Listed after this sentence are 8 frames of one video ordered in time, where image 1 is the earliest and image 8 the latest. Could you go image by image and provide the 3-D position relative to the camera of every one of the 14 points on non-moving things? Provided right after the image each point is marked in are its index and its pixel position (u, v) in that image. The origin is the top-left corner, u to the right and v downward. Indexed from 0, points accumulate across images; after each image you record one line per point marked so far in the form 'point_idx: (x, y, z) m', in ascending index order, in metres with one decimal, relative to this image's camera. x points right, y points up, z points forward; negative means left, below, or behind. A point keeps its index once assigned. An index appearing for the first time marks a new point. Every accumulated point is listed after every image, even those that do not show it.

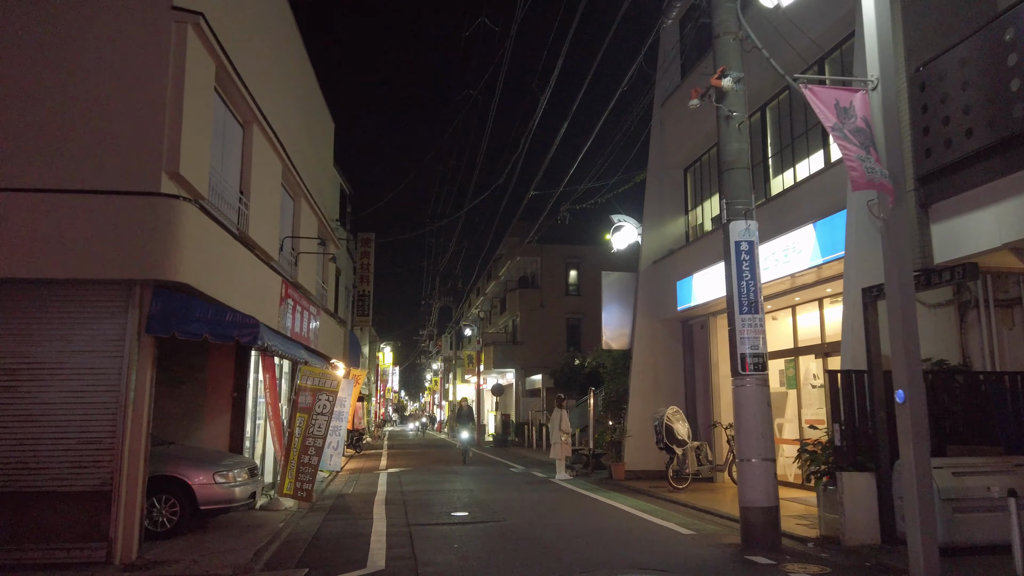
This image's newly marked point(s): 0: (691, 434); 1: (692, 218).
0: (+3.1, -2.5, +13.0) m
1: (+3.8, +1.5, +15.9) m
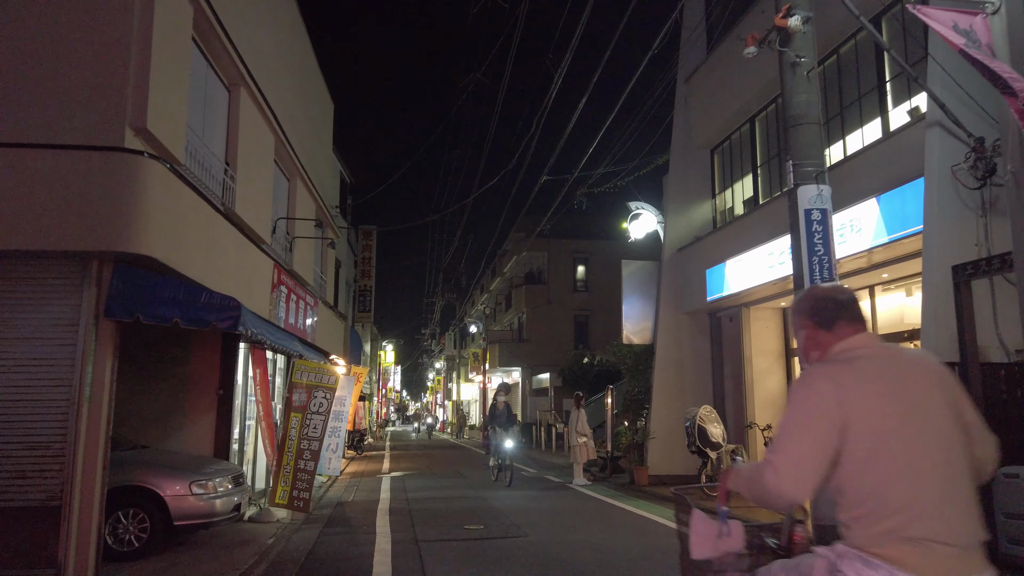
0: (+3.3, -2.3, +11.8) m
1: (+4.0, +1.7, +14.7) m
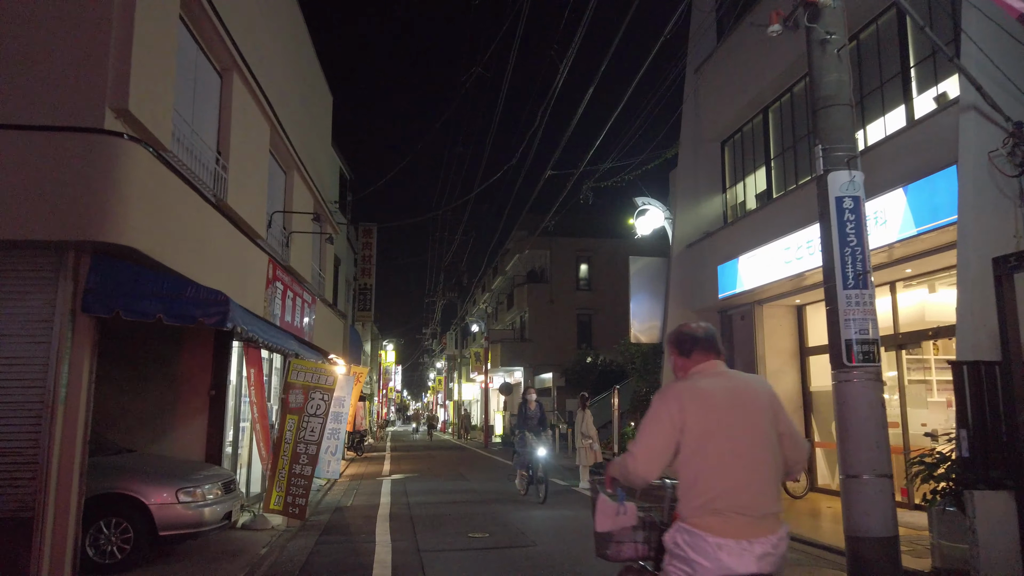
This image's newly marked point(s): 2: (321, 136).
0: (+3.4, -2.3, +11.3) m
1: (+4.1, +1.7, +14.2) m
2: (-4.2, +3.3, +16.7) m
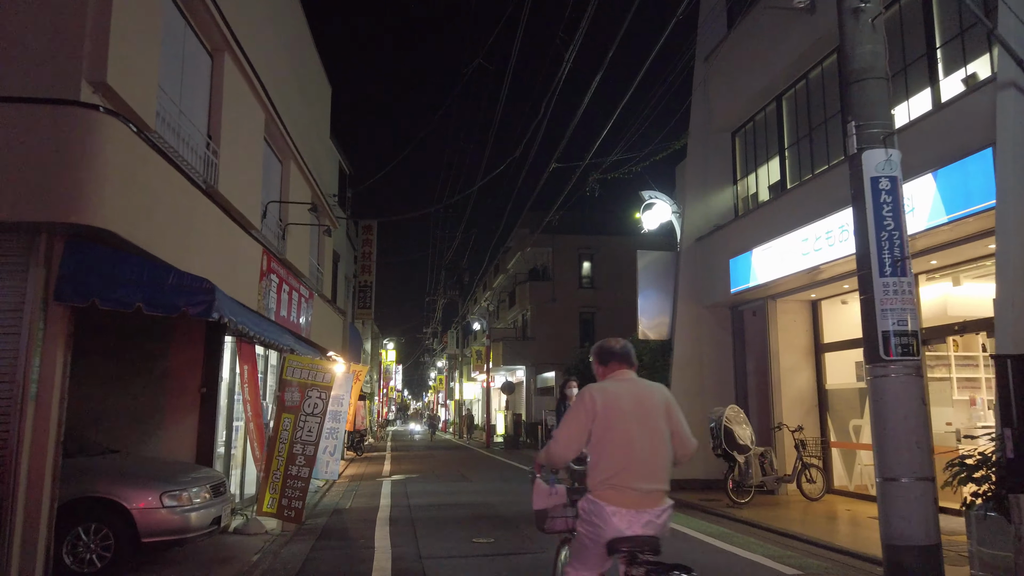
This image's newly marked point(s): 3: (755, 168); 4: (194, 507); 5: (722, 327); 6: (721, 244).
0: (+3.5, -2.2, +10.9) m
1: (+4.2, +1.8, +13.8) m
2: (-4.1, +3.4, +16.2) m
3: (+4.3, +2.1, +13.4) m
4: (-2.7, -1.9, +6.5) m
5: (+3.8, -0.7, +13.8) m
6: (+3.7, +0.8, +13.3) m
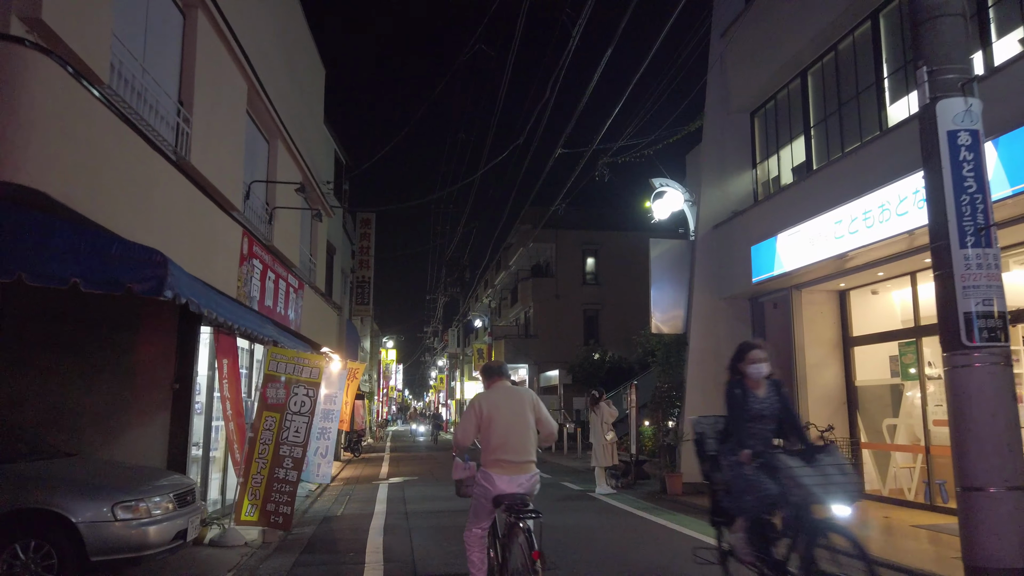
0: (+3.5, -2.0, +10.0) m
1: (+4.2, +2.0, +12.9) m
2: (-4.0, +3.6, +15.4) m
3: (+4.3, +2.3, +12.5) m
4: (-2.6, -1.7, +5.6) m
5: (+3.9, -0.5, +12.9) m
6: (+3.7, +0.9, +12.4) m
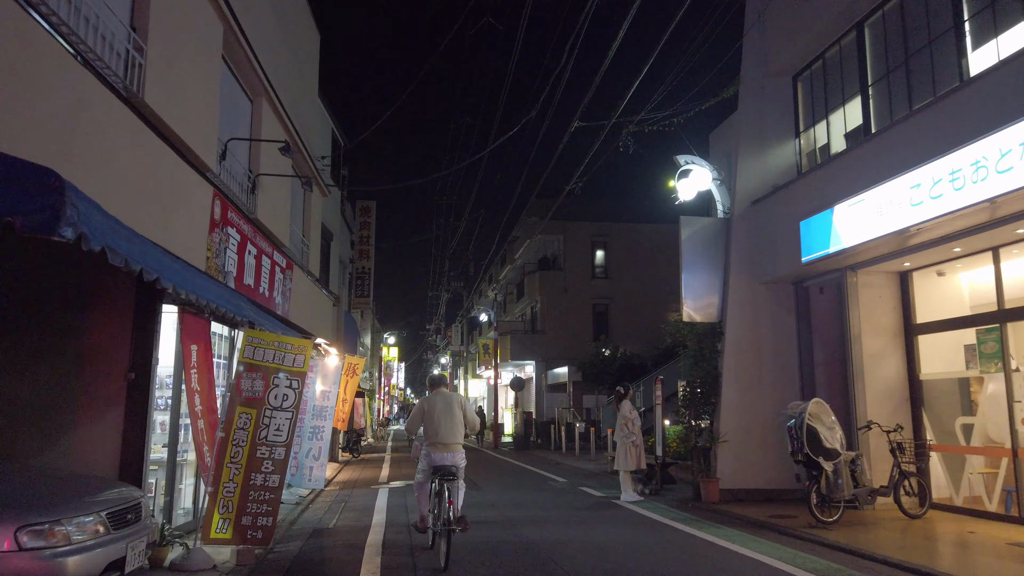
0: (+3.8, -1.7, +8.6) m
1: (+4.5, +2.2, +11.5) m
2: (-3.8, +3.9, +14.0) m
3: (+4.6, +2.5, +11.1) m
4: (-2.4, -1.5, +4.3) m
5: (+4.1, -0.3, +11.5) m
6: (+4.0, +1.2, +11.1) m
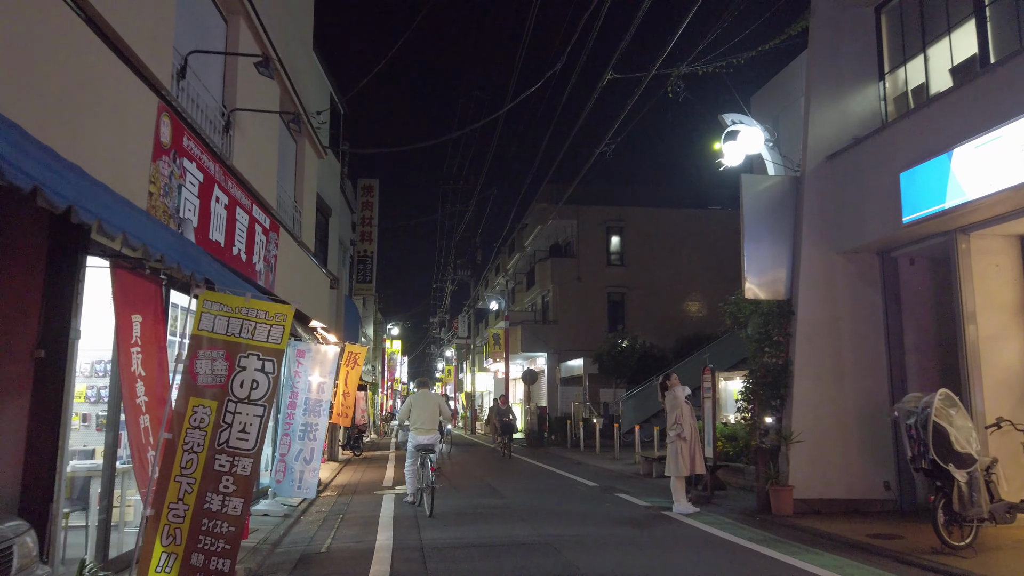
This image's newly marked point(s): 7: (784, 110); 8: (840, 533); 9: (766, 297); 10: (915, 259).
0: (+4.1, -1.4, +6.8) m
1: (+4.9, +2.6, +9.7) m
2: (-3.4, +4.2, +12.1) m
3: (+4.9, +2.9, +9.2) m
4: (-2.1, -1.1, +2.4) m
5: (+4.5, +0.1, +9.7) m
6: (+4.3, +1.6, +9.2) m
7: (+4.8, +3.2, +13.5) m
8: (+3.4, -2.5, +7.8) m
9: (+3.3, -0.1, +10.2) m
10: (+5.1, +0.4, +9.6) m
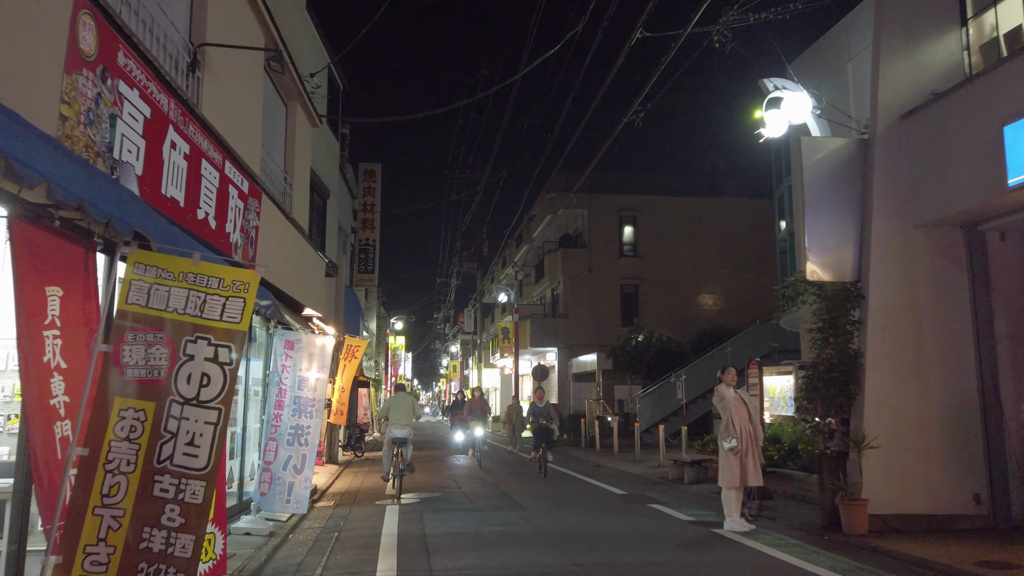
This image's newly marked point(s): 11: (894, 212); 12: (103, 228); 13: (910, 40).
0: (+4.4, -1.2, +5.4) m
1: (+5.1, +2.8, +8.3) m
2: (-3.1, +4.5, +10.8) m
3: (+5.2, +3.1, +7.8) m
4: (-1.9, -0.9, +1.1) m
5: (+4.7, +0.3, +8.3) m
6: (+4.6, +1.8, +7.8) m
7: (+5.1, +3.4, +12.1) m
8: (+3.6, -2.3, +6.5) m
9: (+3.6, +0.1, +8.8) m
10: (+5.3, +0.6, +8.2) m
11: (+4.2, +0.8, +8.4) m
12: (-2.1, +0.3, +3.9) m
13: (+4.4, +2.8, +8.6) m
